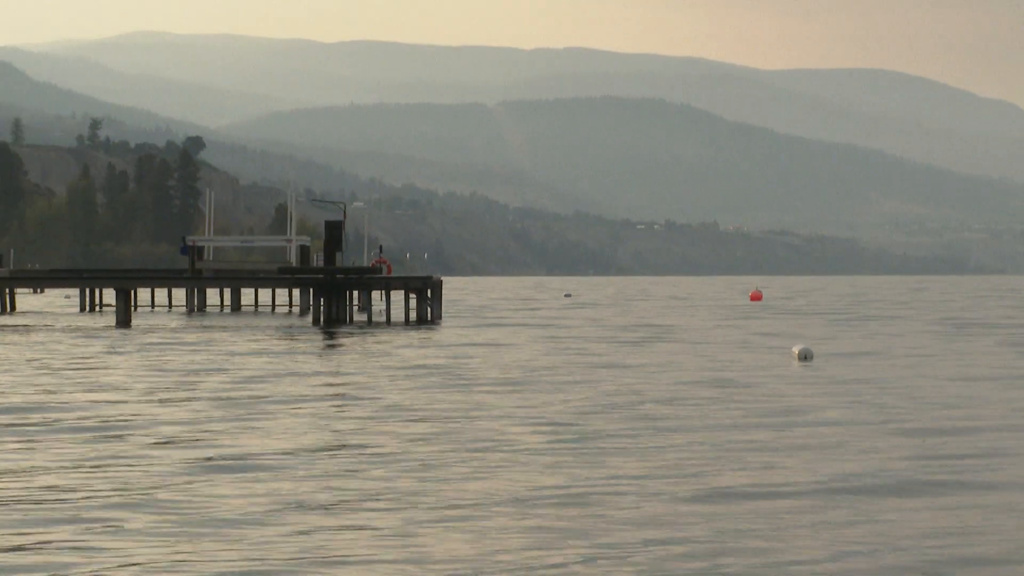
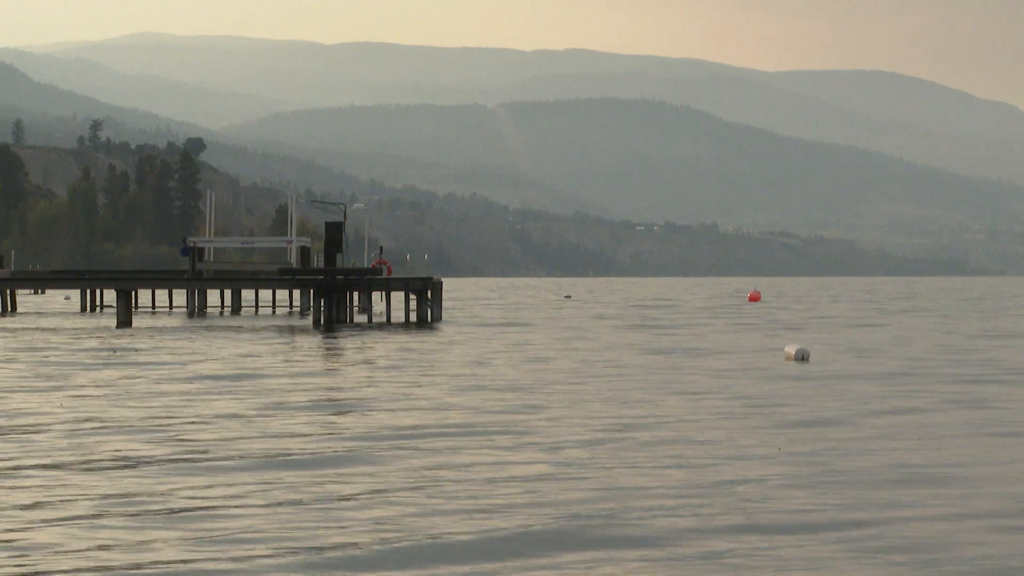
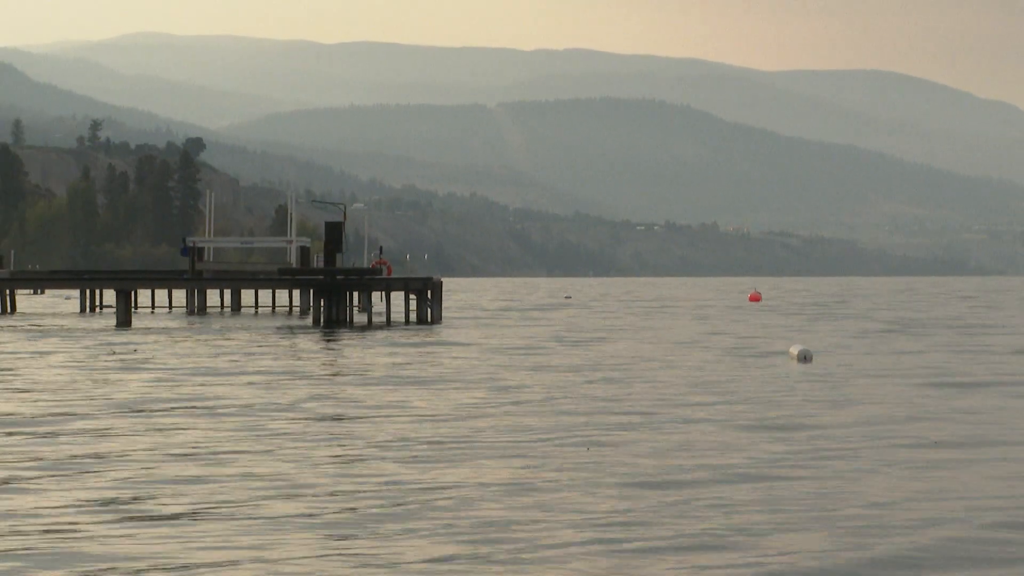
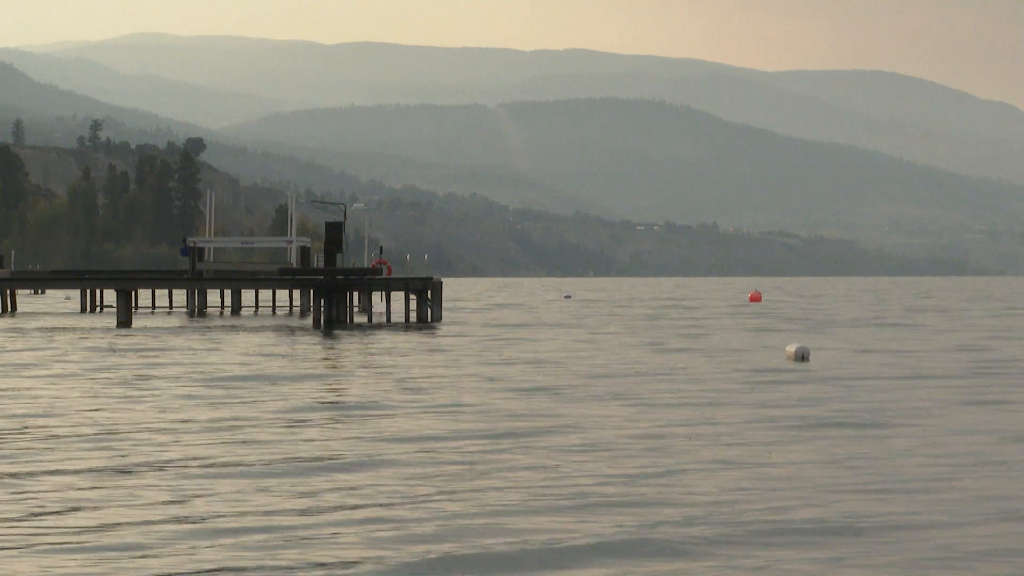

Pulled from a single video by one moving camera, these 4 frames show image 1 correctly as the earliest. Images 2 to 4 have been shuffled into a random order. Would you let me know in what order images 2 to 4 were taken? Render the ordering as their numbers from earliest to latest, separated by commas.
3, 4, 2
